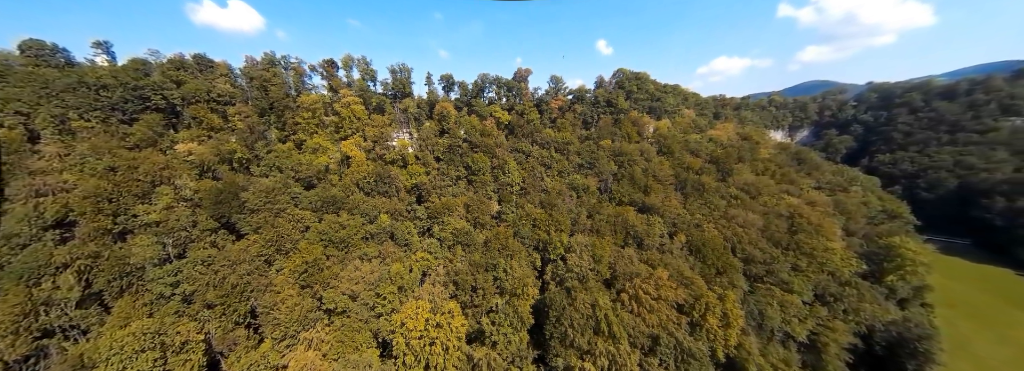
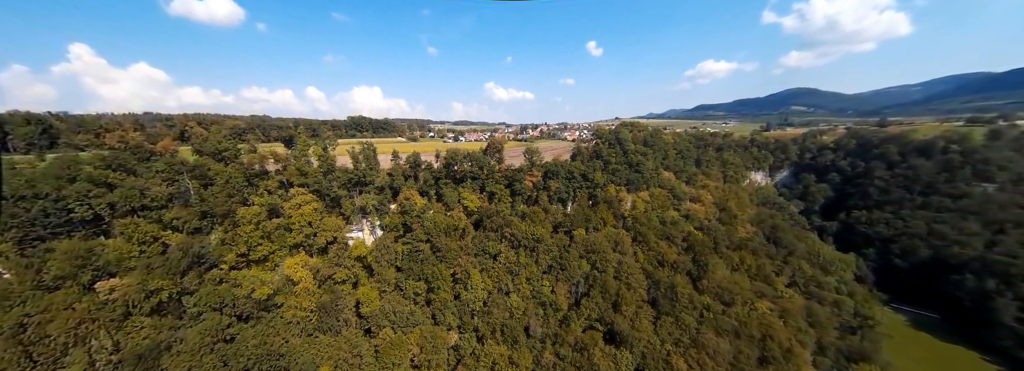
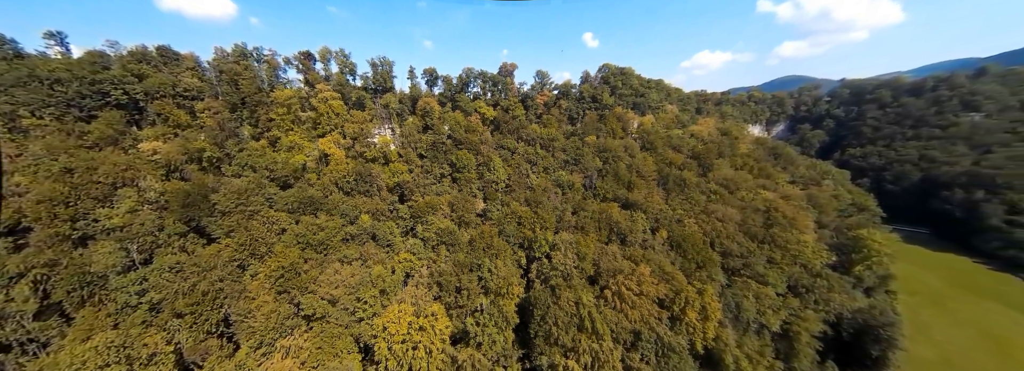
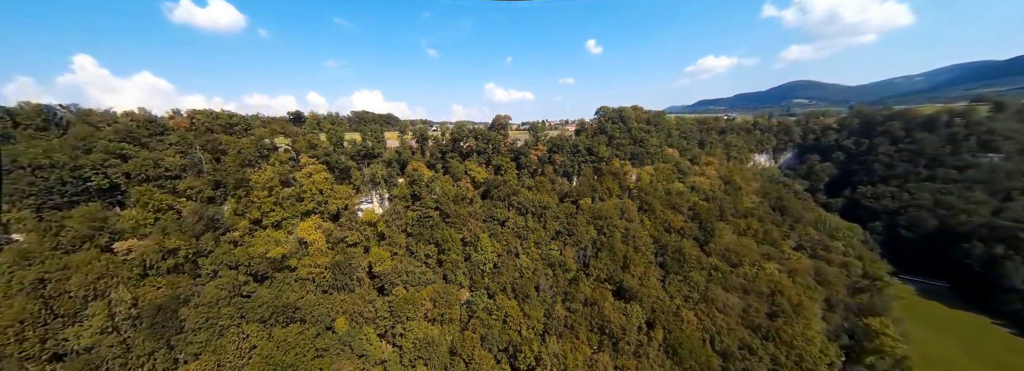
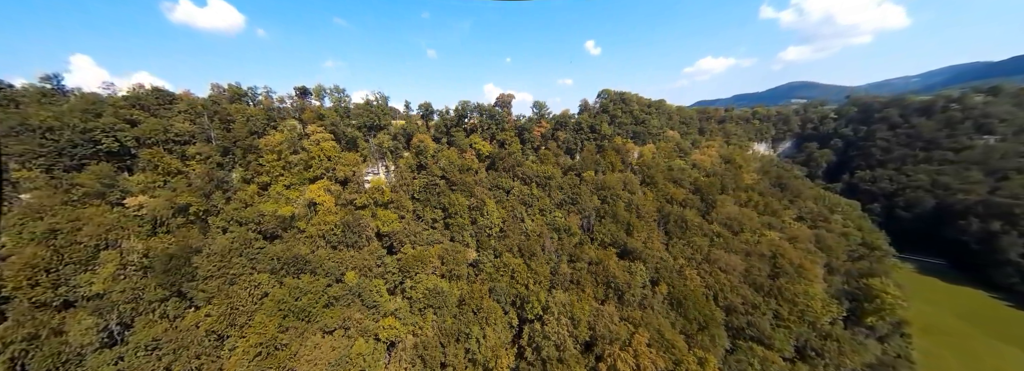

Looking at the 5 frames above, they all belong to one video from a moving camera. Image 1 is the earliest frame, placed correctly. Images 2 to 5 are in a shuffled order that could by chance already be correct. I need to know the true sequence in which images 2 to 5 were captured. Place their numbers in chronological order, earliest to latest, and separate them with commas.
3, 5, 4, 2
